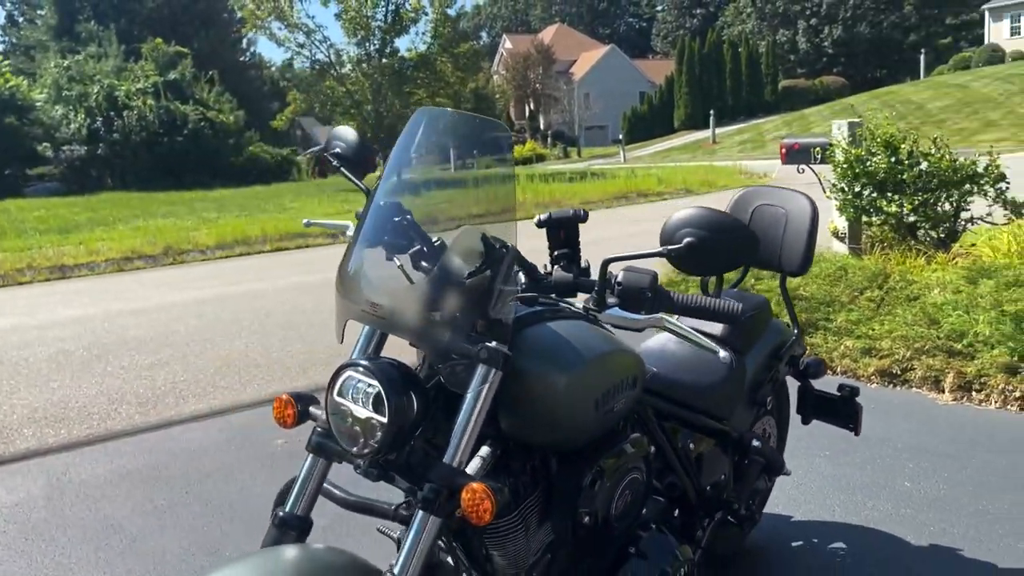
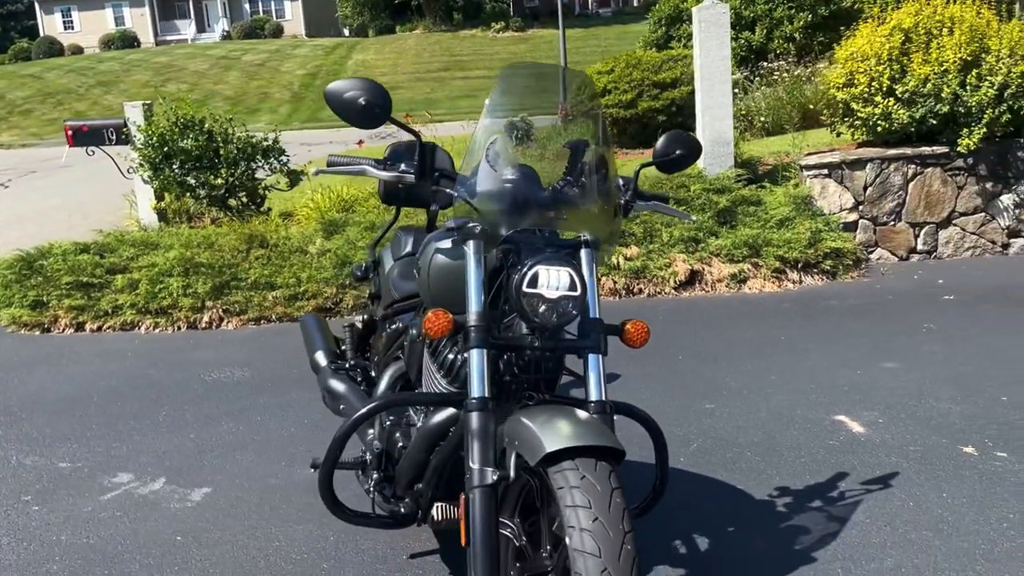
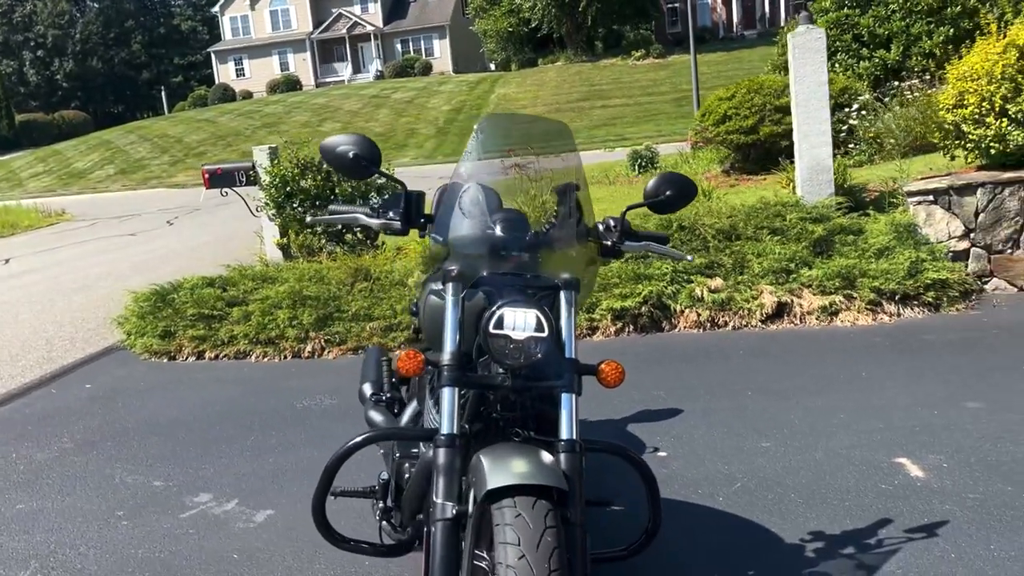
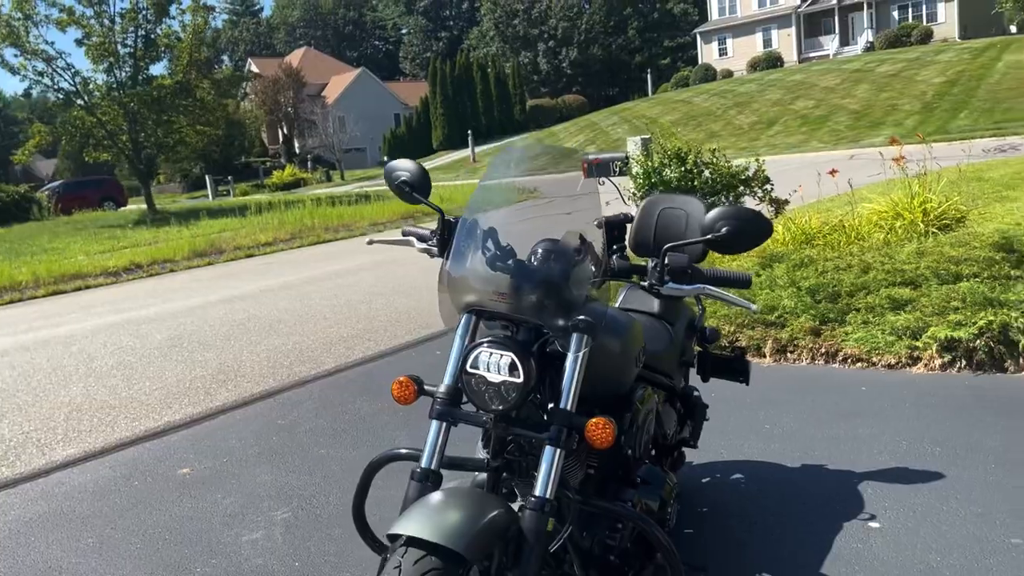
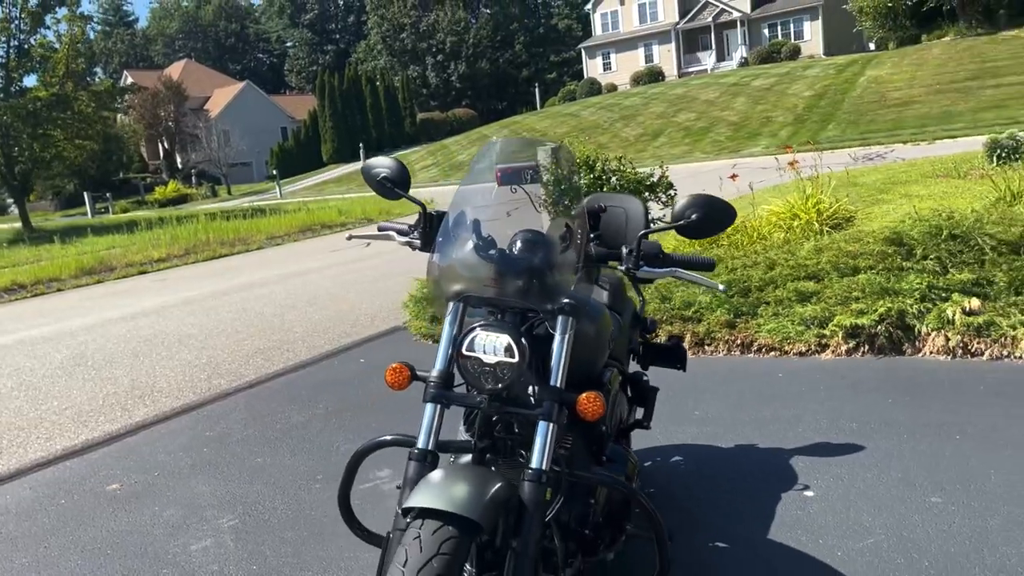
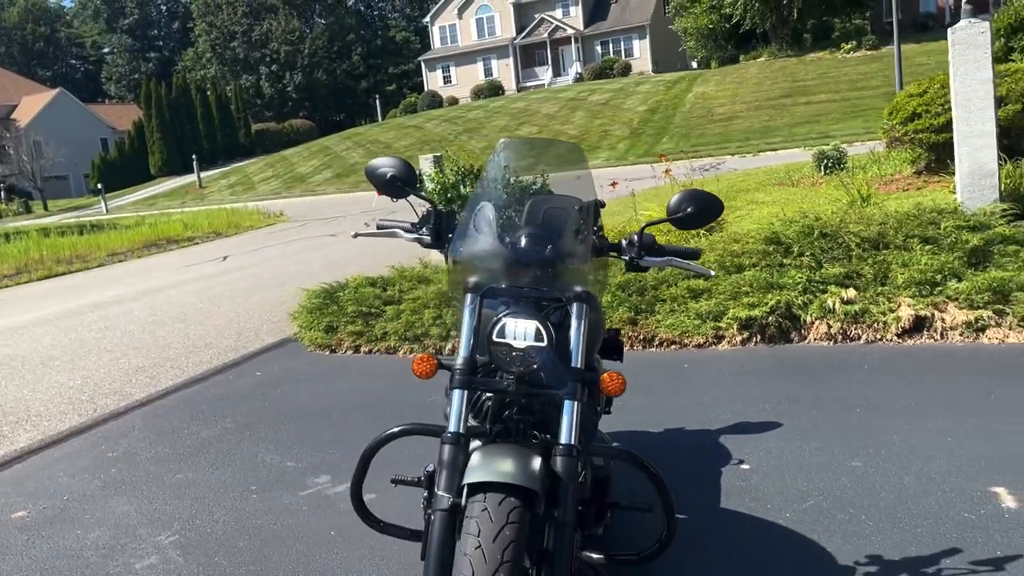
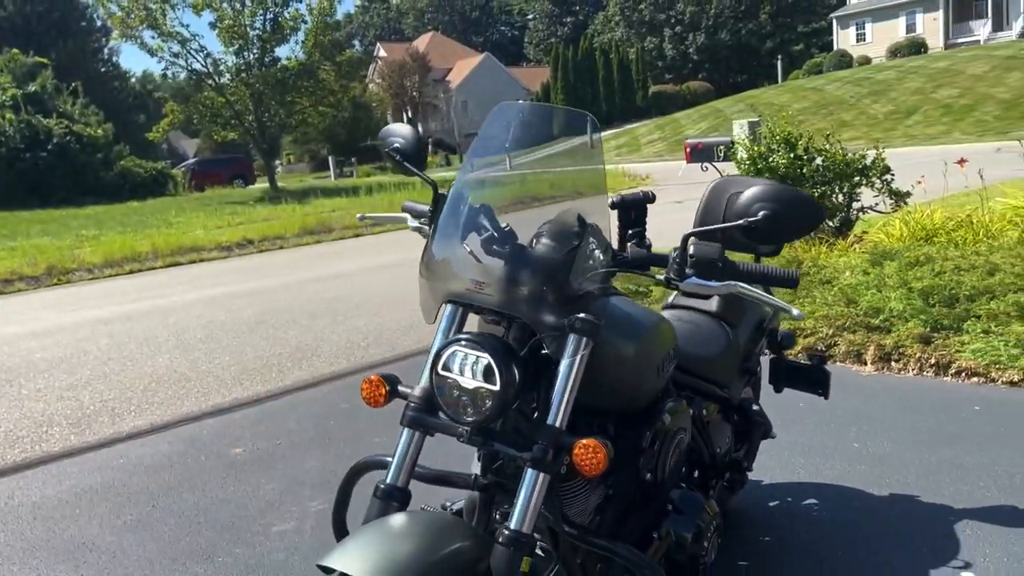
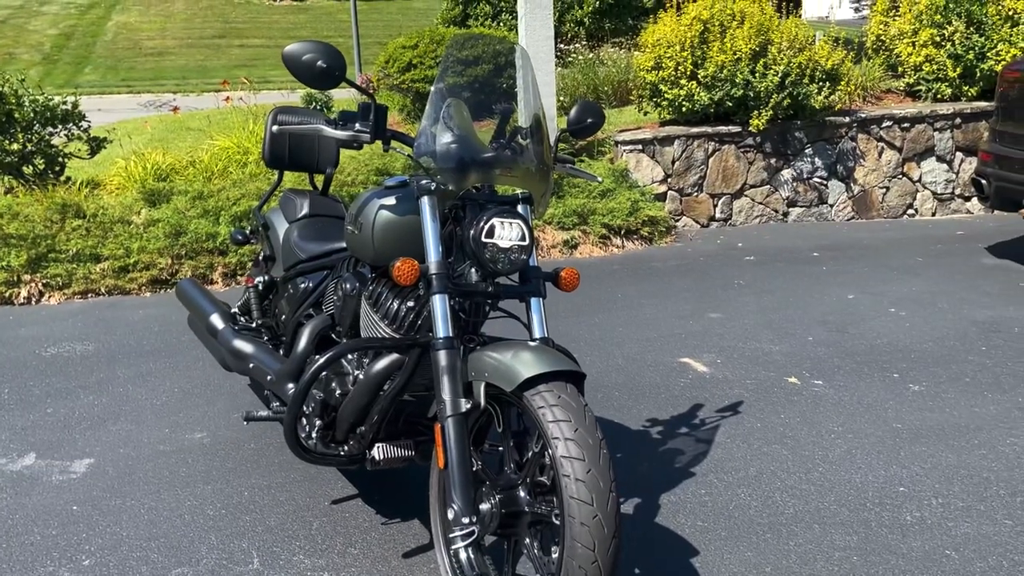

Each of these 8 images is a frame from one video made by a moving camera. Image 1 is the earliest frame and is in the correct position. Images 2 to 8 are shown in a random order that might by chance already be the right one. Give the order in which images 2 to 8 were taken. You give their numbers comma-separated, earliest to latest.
7, 4, 5, 6, 3, 2, 8
